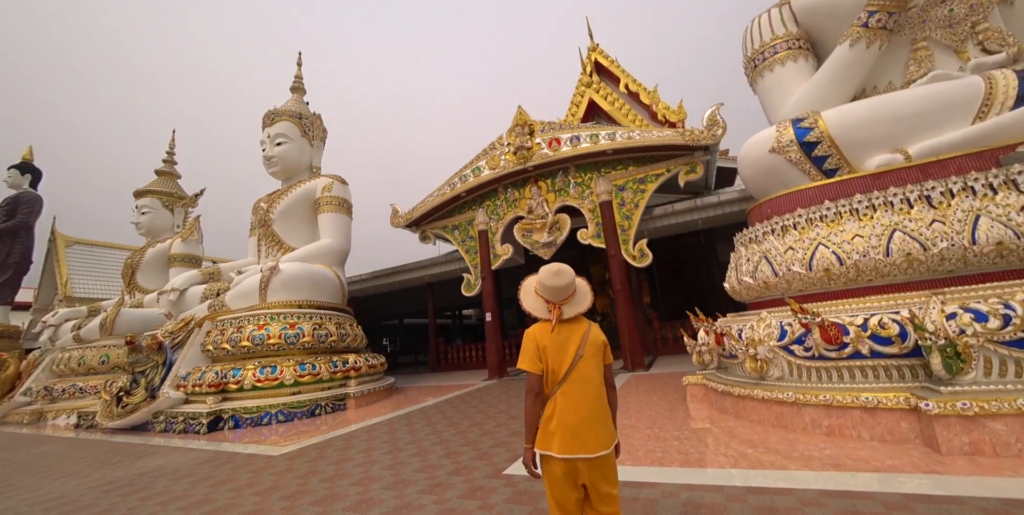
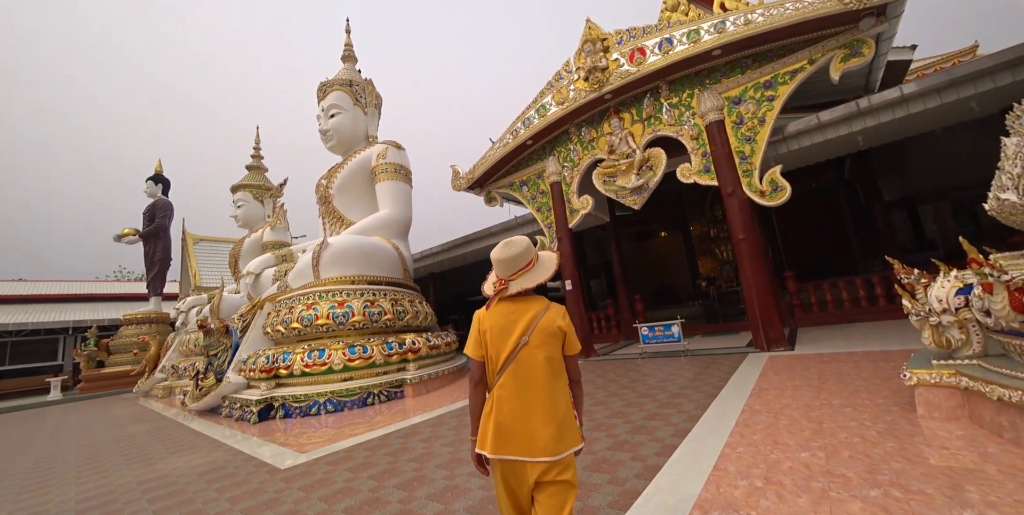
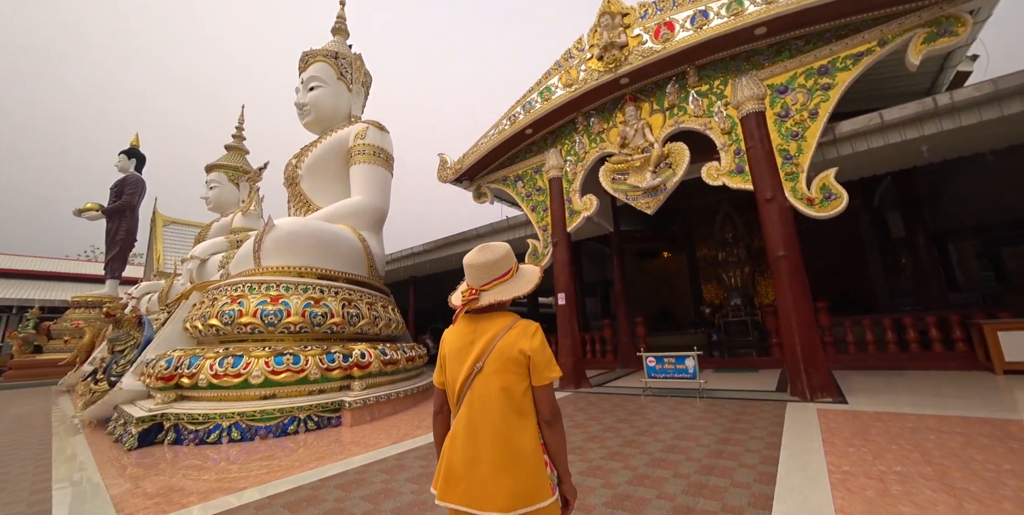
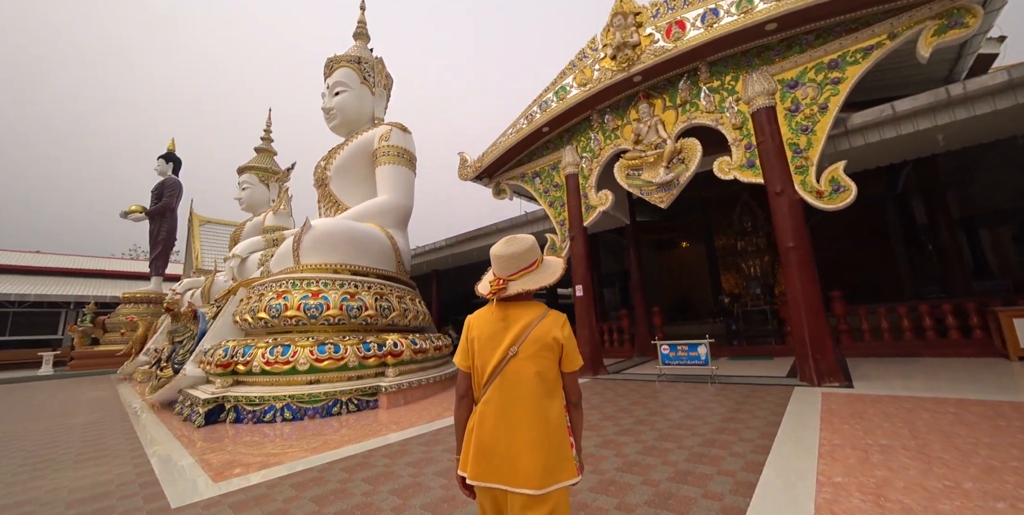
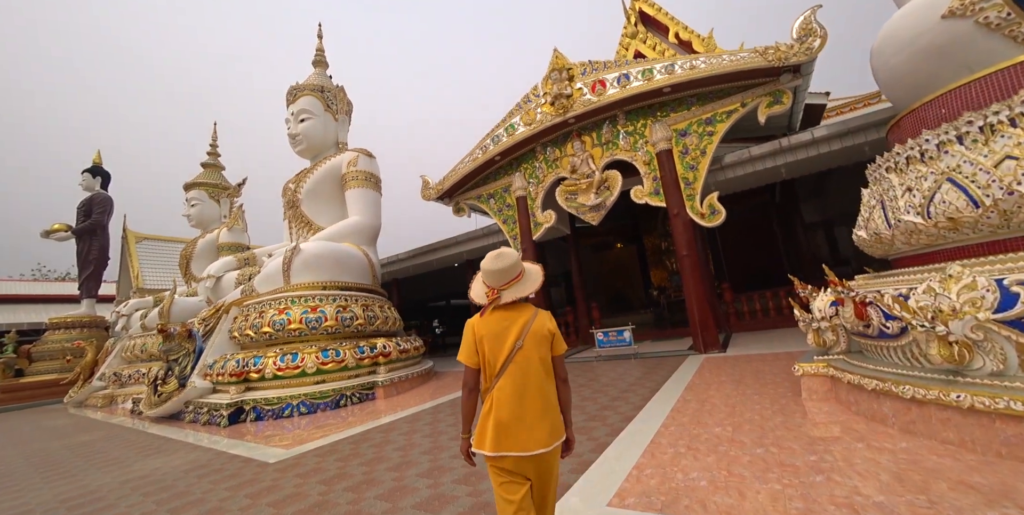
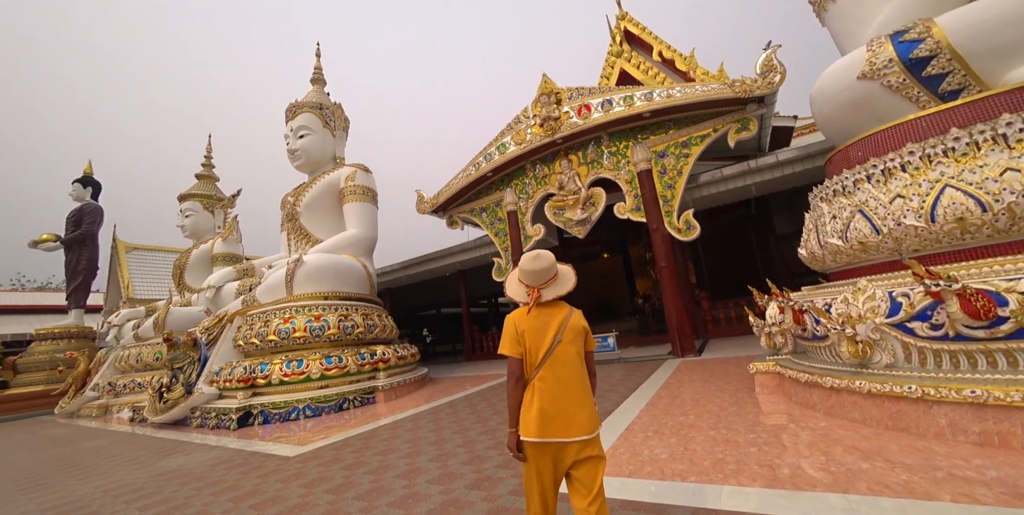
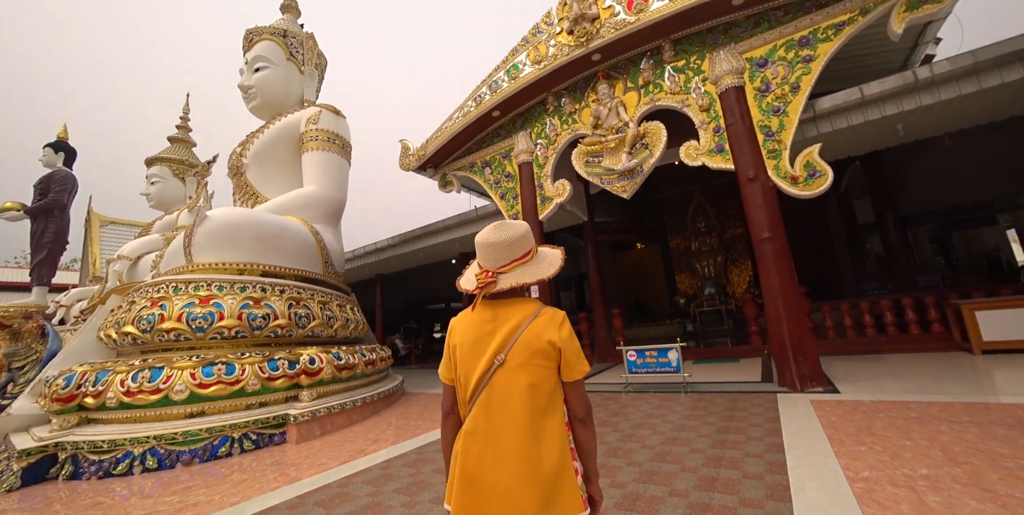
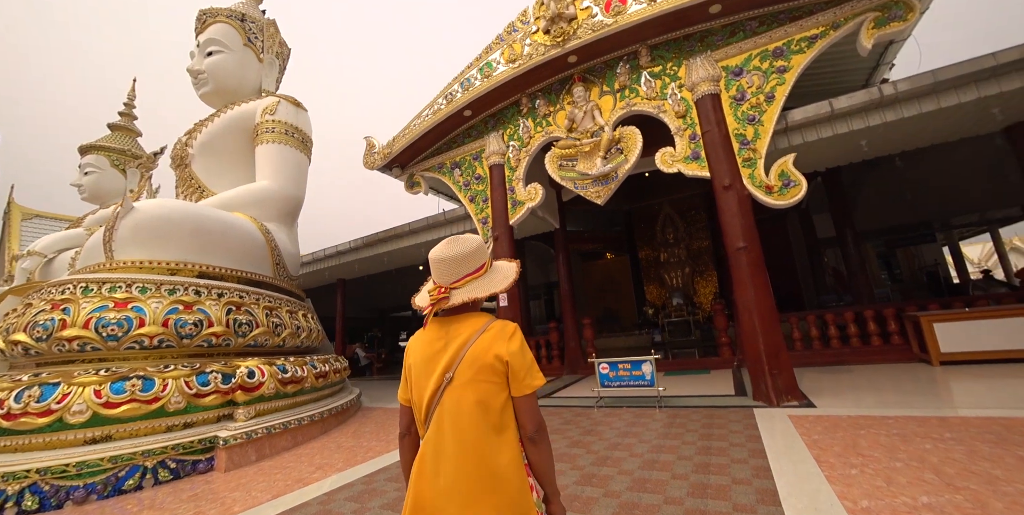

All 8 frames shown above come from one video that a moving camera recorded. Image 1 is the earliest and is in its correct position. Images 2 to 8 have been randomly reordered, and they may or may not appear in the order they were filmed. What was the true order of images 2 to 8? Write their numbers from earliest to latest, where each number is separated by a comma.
6, 5, 2, 4, 3, 7, 8
